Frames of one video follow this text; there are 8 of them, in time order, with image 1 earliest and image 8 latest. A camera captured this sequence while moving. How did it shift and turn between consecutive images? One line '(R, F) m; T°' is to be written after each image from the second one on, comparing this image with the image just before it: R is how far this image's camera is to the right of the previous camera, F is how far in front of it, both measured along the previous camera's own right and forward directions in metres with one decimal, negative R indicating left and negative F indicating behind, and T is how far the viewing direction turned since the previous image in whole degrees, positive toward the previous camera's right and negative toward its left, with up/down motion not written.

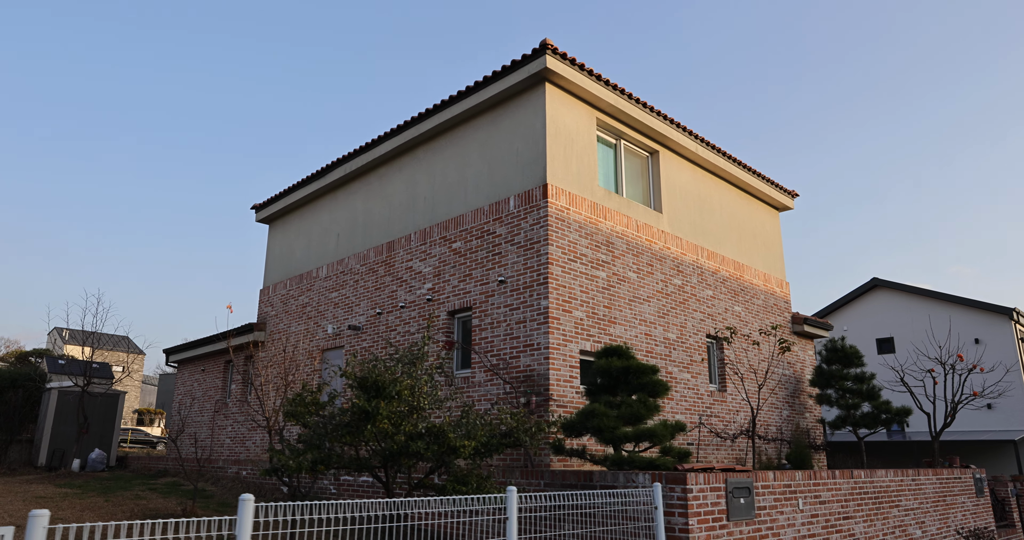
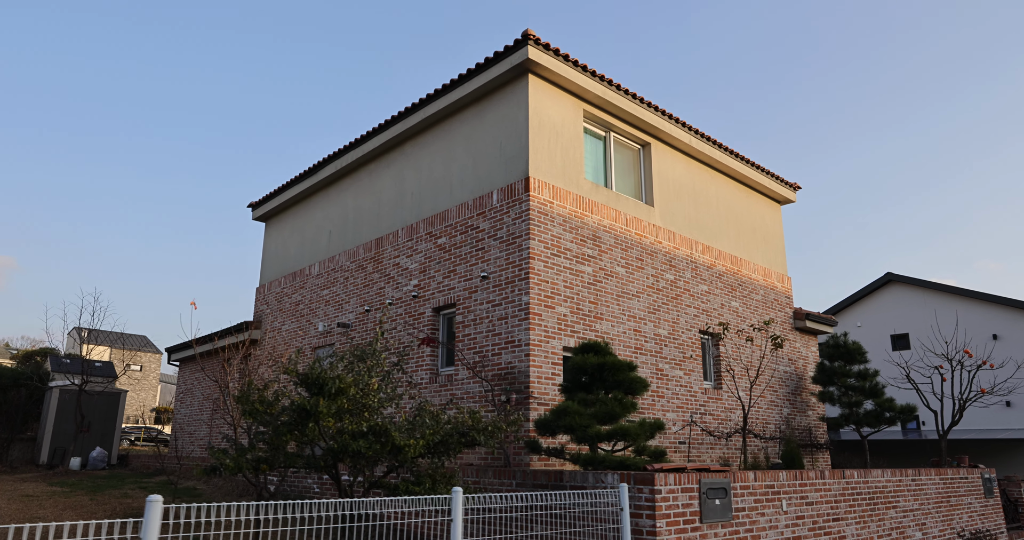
(+0.6, +0.2) m; -2°
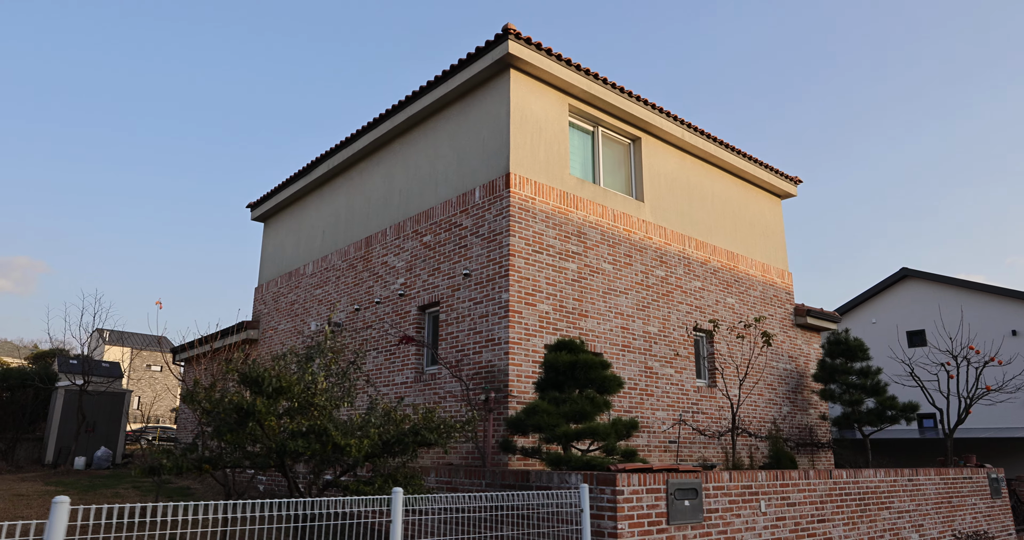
(+0.6, +0.1) m; -2°
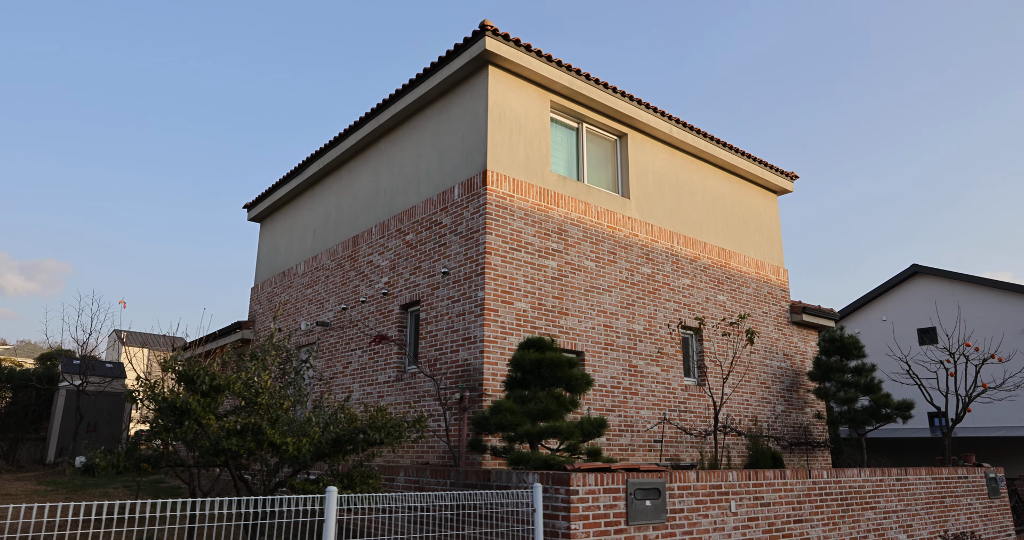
(+0.6, +0.1) m; -1°
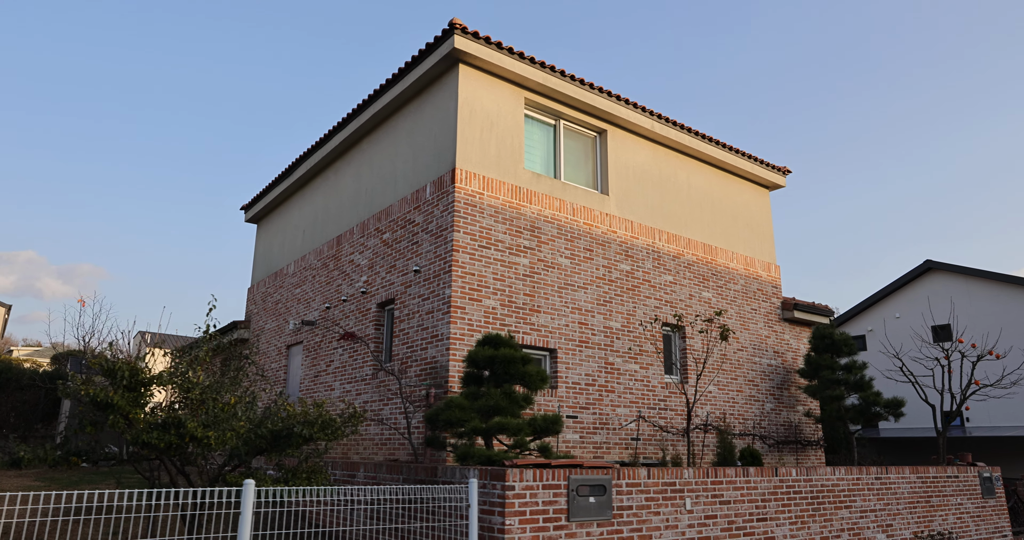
(+0.8, 0.0) m; -2°
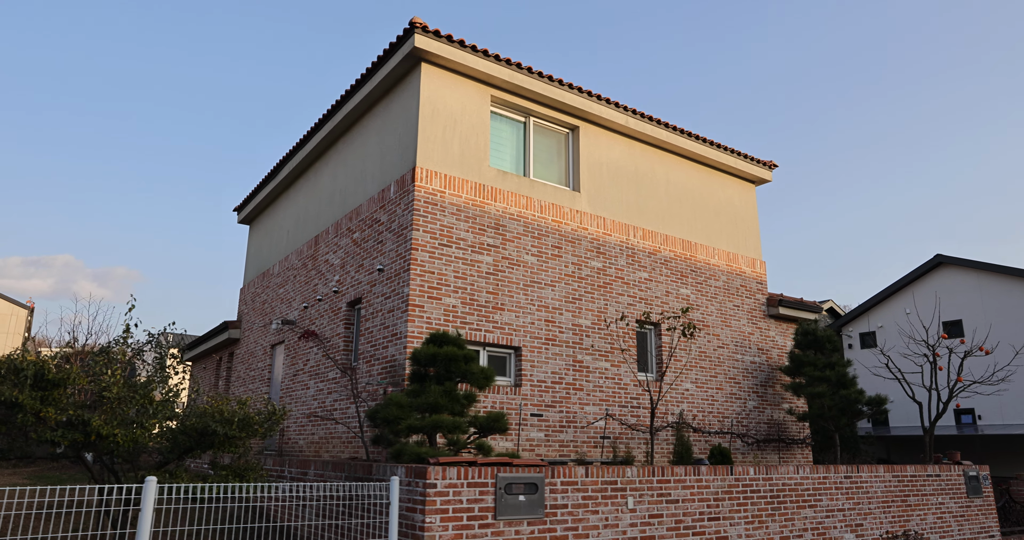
(+1.0, 0.0) m; -2°
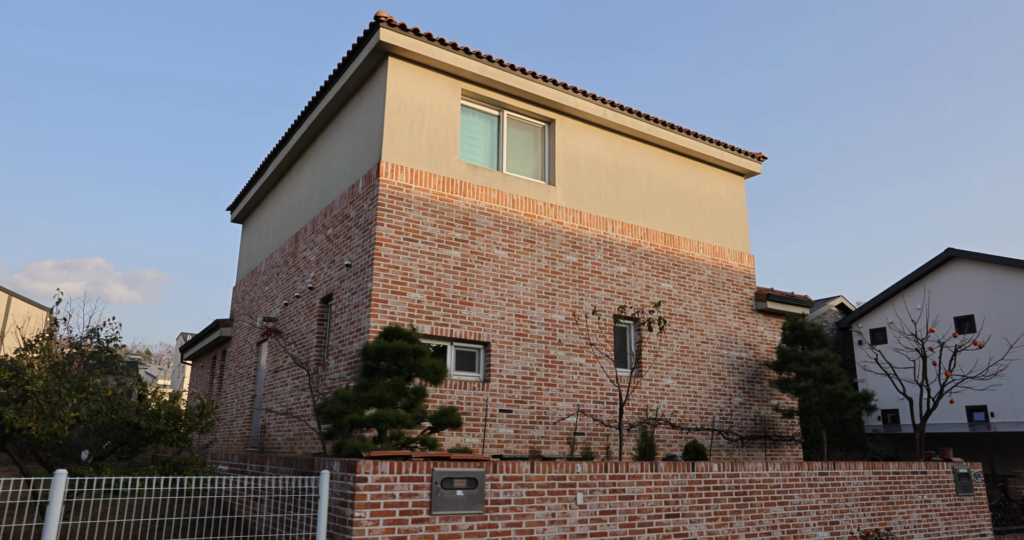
(+0.8, +0.1) m; -2°
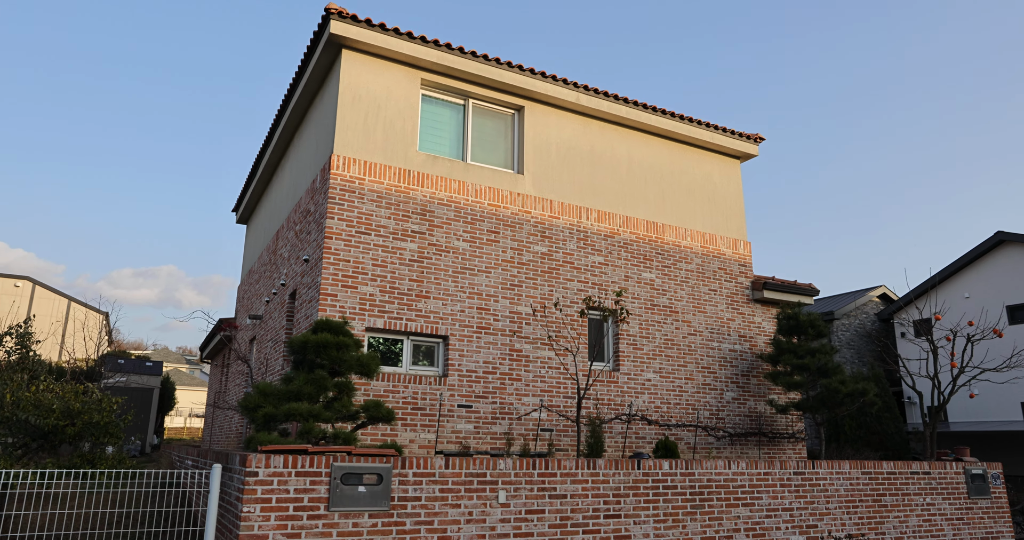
(+1.5, +0.4) m; -5°
